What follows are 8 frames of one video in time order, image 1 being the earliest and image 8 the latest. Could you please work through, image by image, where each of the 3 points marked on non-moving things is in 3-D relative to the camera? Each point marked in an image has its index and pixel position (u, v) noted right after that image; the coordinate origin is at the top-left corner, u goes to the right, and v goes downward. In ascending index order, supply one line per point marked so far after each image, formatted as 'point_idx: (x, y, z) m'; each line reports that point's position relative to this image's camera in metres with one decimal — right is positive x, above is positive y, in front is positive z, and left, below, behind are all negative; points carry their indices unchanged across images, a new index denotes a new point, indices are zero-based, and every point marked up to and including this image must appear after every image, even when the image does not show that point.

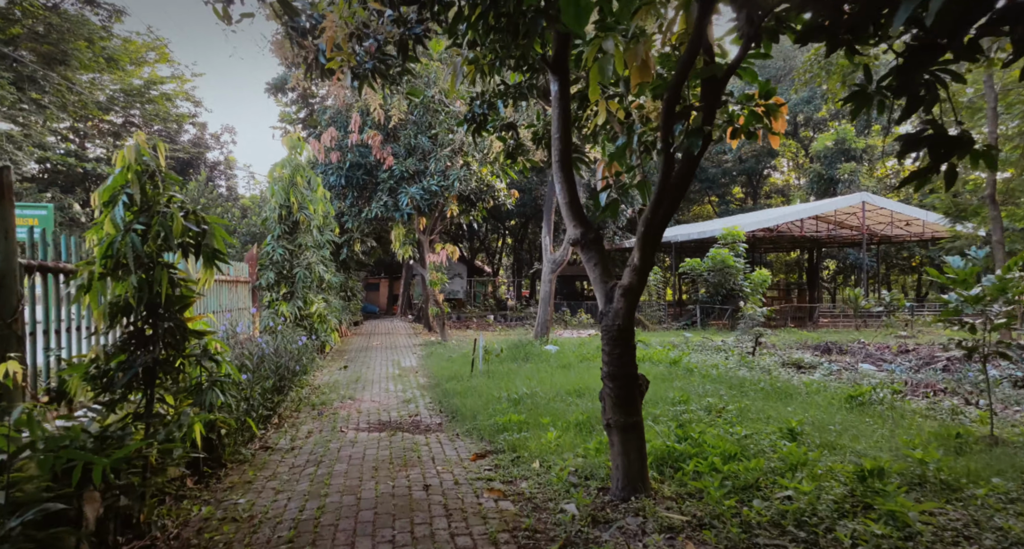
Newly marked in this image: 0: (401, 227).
0: (-2.4, +1.1, +13.6) m
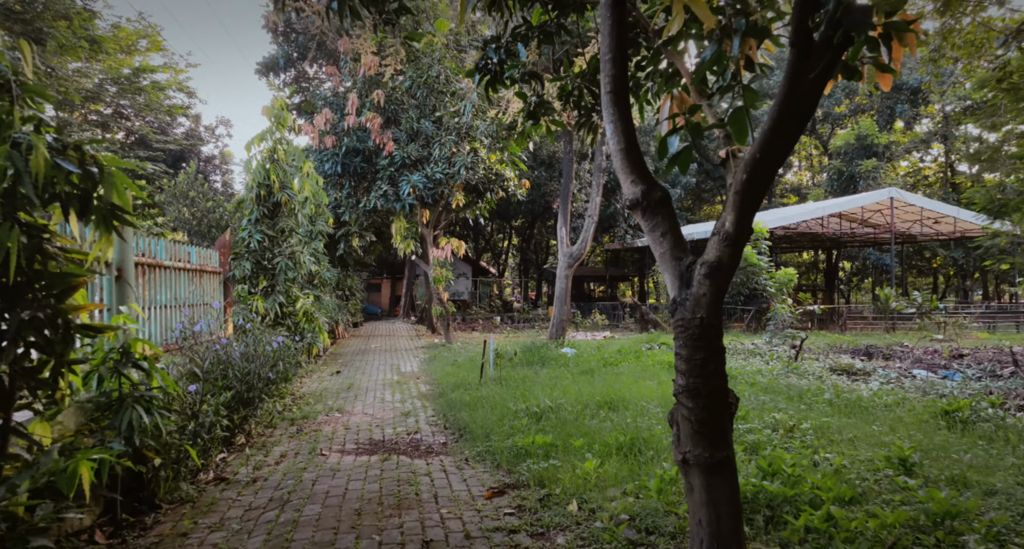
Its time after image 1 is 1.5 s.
0: (-2.2, +1.1, +12.6) m
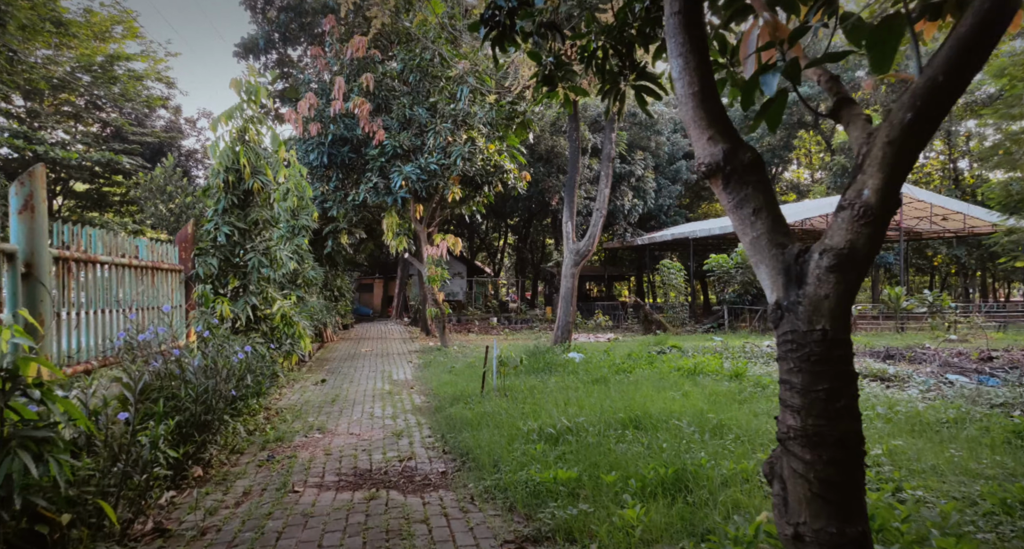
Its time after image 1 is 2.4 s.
0: (-2.3, +1.1, +11.8) m
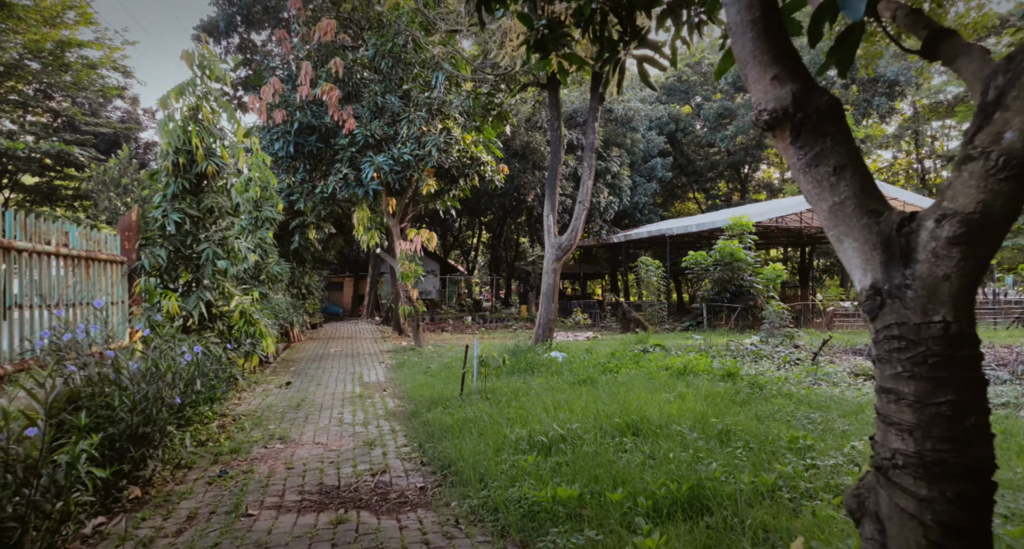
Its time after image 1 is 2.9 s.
0: (-2.7, +1.2, +11.3) m
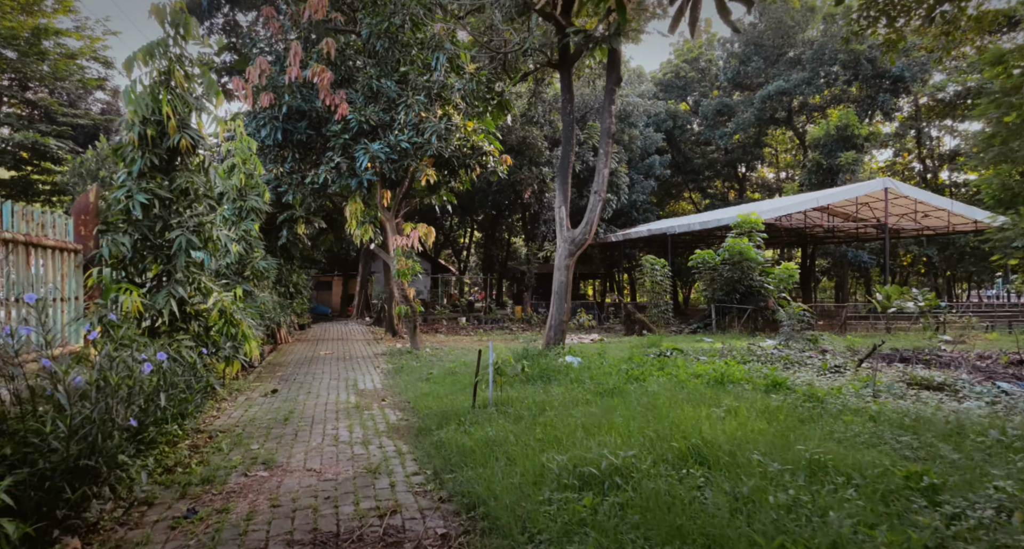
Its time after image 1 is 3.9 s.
0: (-2.6, +1.2, +10.5) m
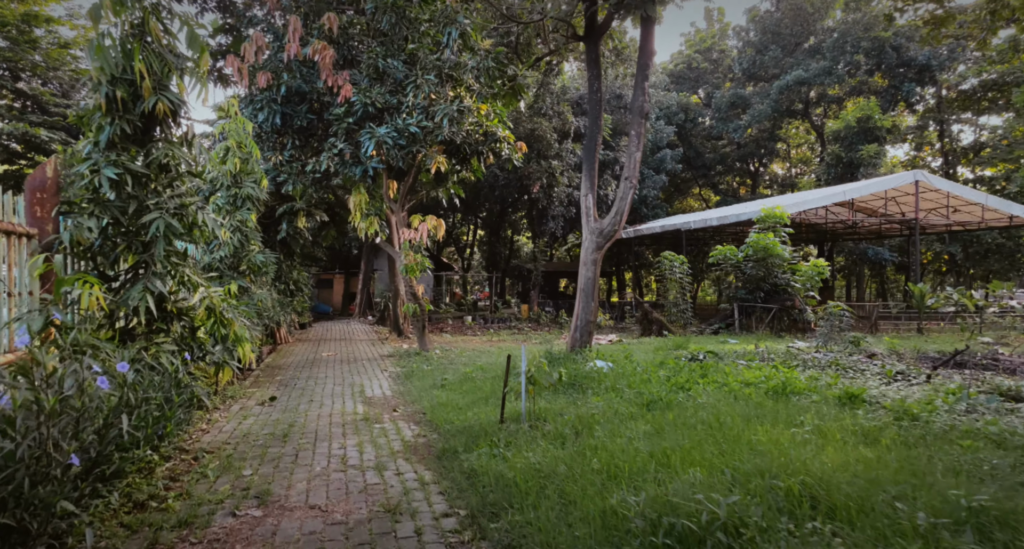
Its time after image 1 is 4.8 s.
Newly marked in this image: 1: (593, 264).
0: (-2.3, +1.3, +9.8) m
1: (+0.9, +0.1, +7.3) m
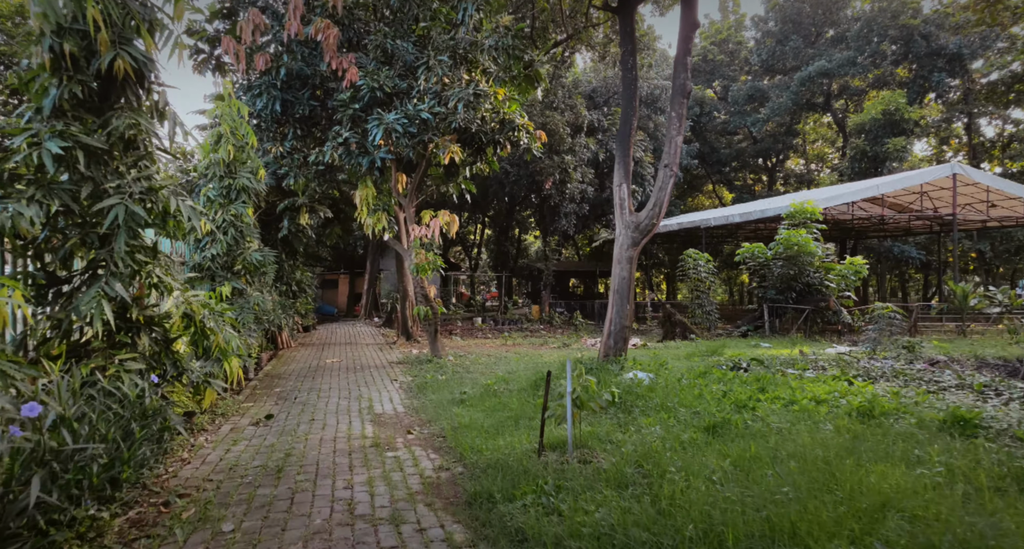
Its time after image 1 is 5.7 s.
0: (-2.1, +1.3, +9.0) m
1: (+1.2, +0.1, +6.5) m
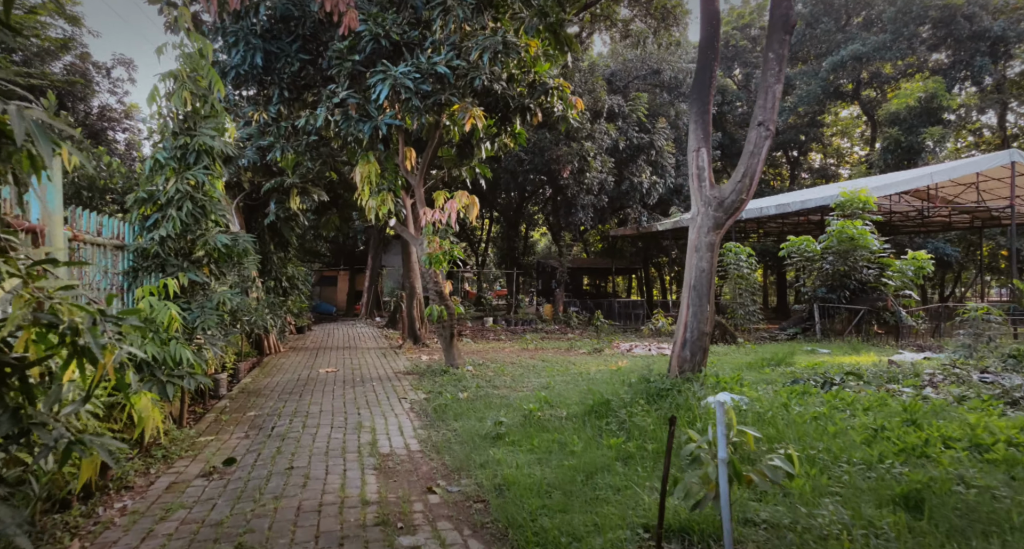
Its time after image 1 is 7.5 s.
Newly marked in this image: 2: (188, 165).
0: (-1.7, +1.4, +7.5) m
1: (+1.6, +0.2, +5.0) m
2: (-2.5, +0.8, +4.8) m
